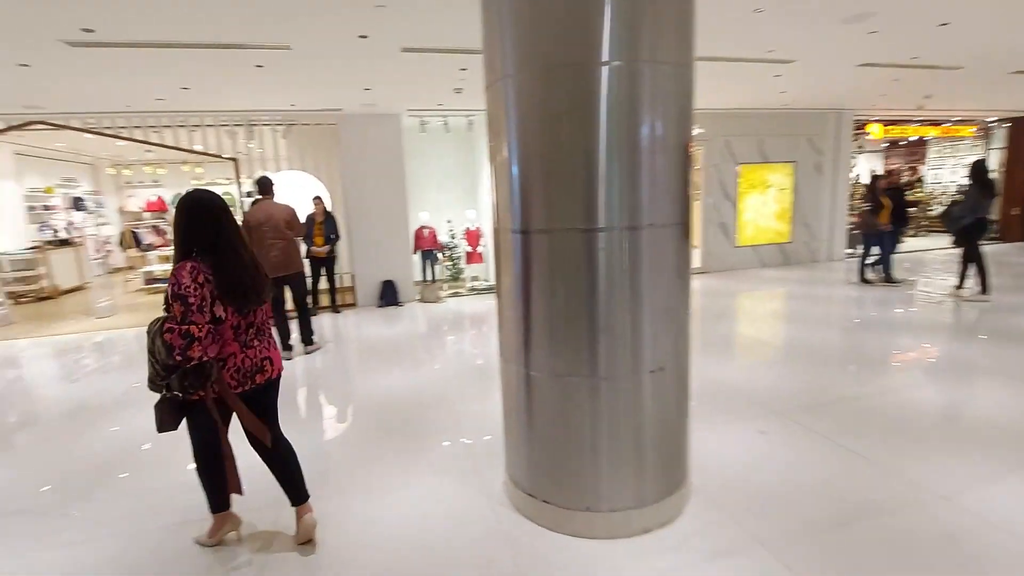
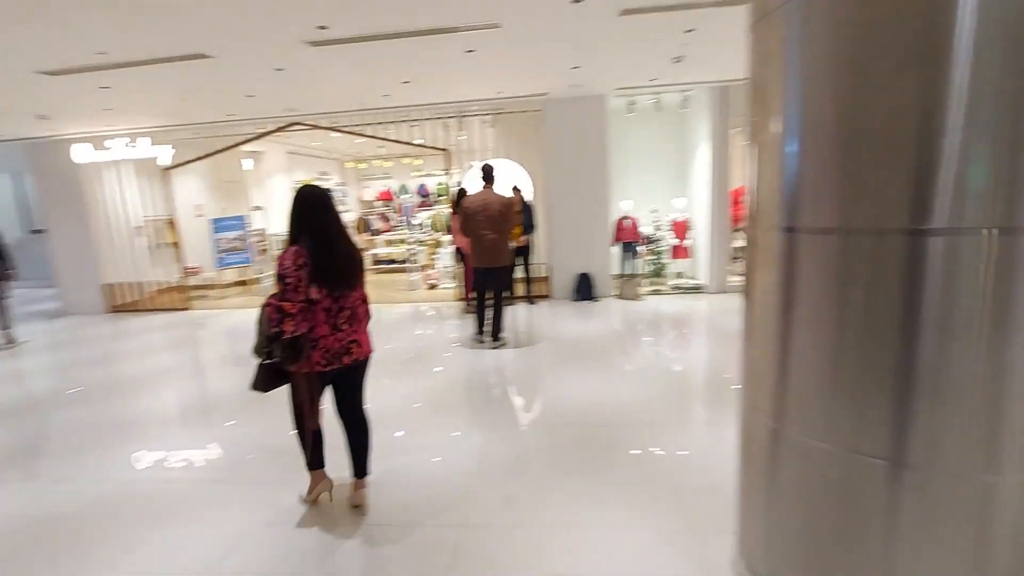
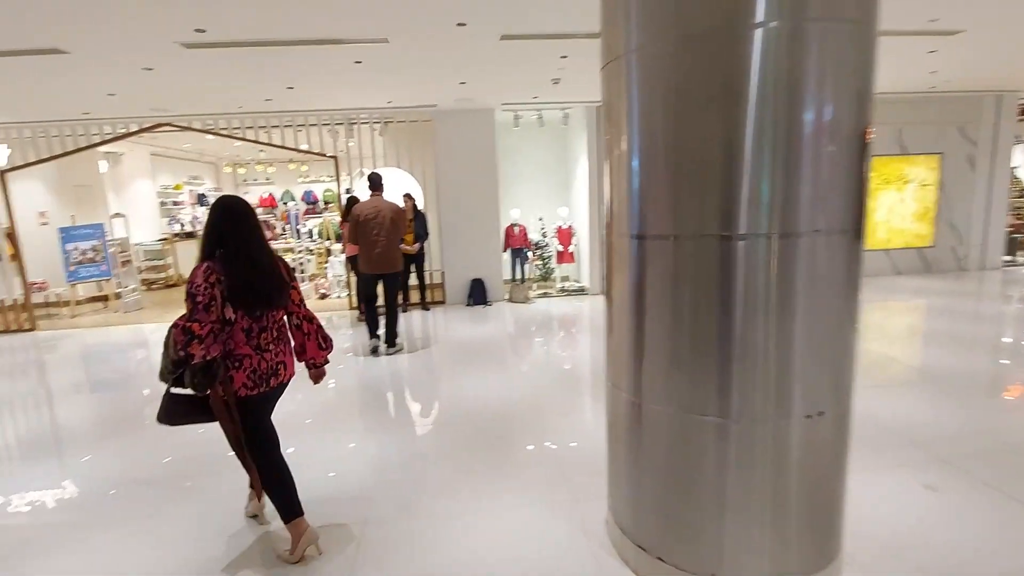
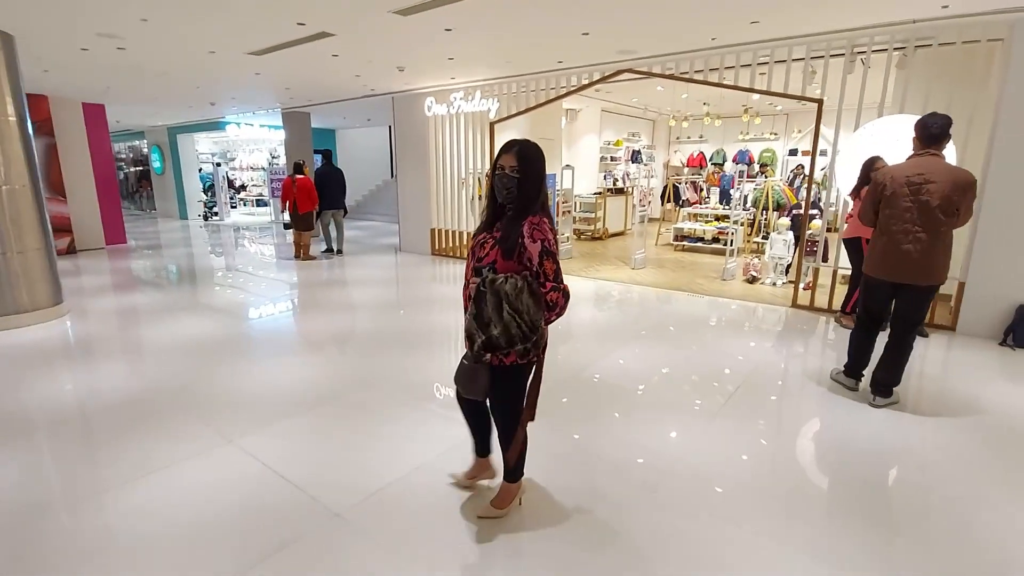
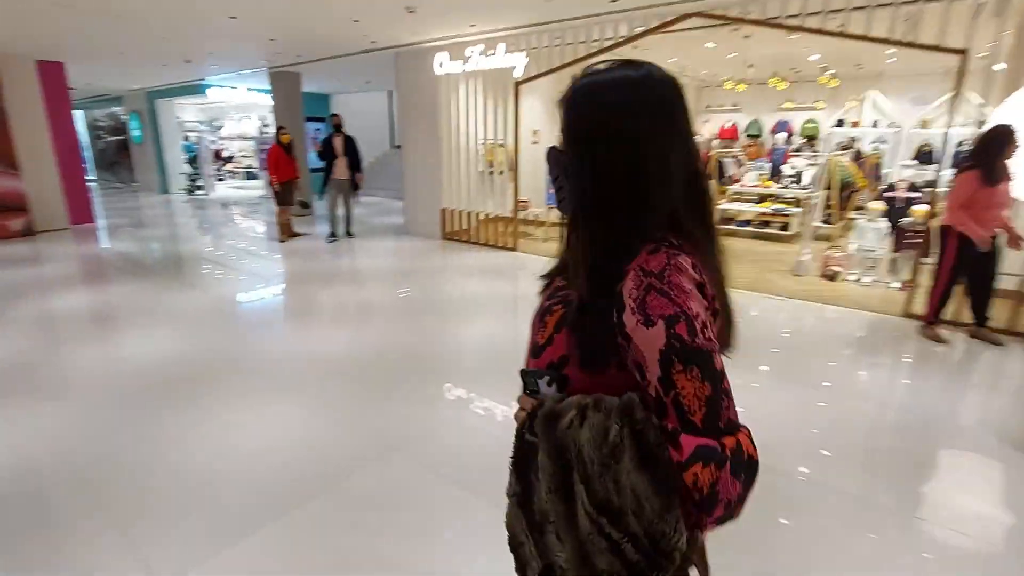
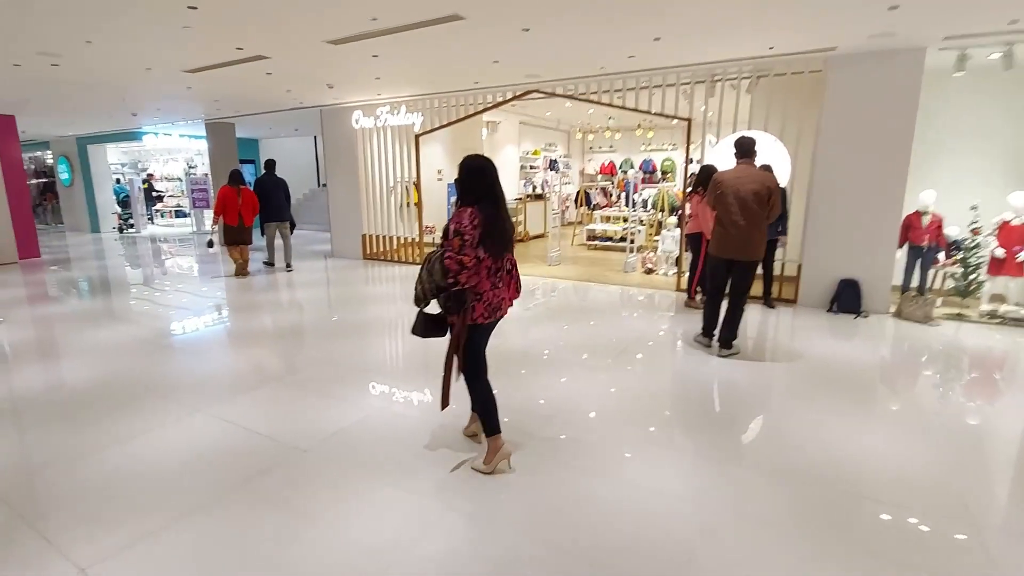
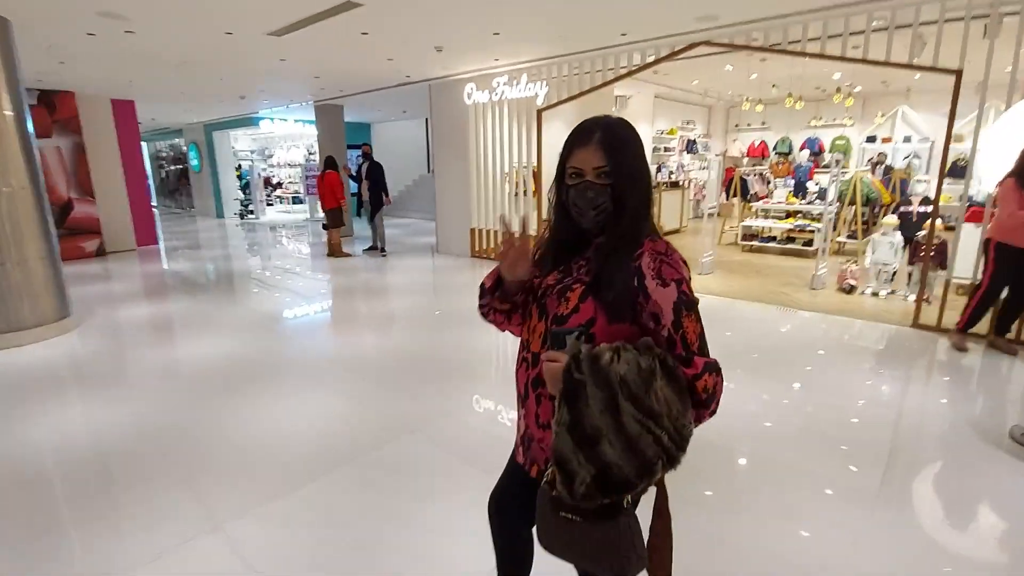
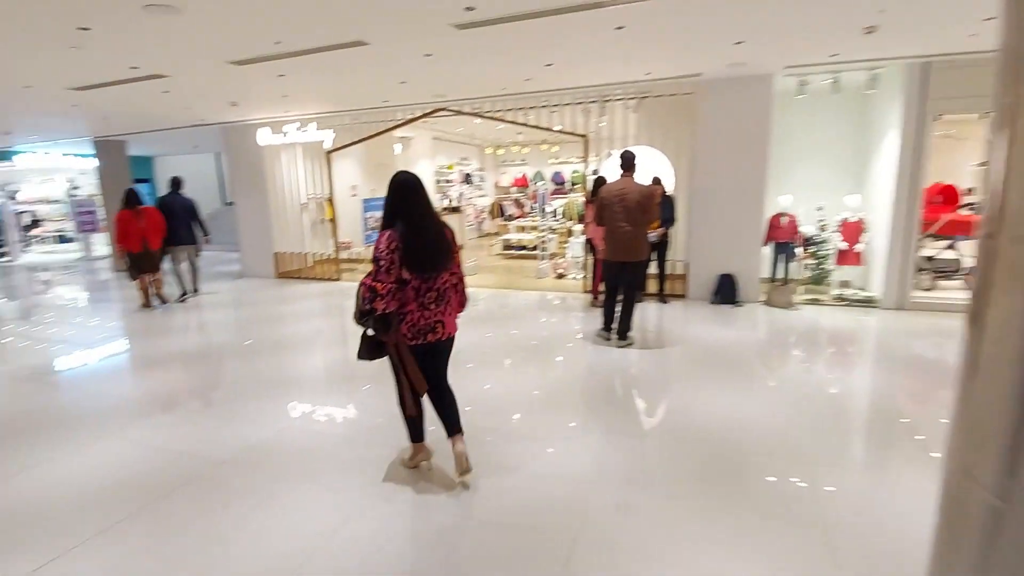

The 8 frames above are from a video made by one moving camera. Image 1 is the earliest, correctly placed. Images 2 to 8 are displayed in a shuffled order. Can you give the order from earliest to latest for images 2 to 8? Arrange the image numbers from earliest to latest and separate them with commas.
3, 2, 8, 6, 4, 7, 5
